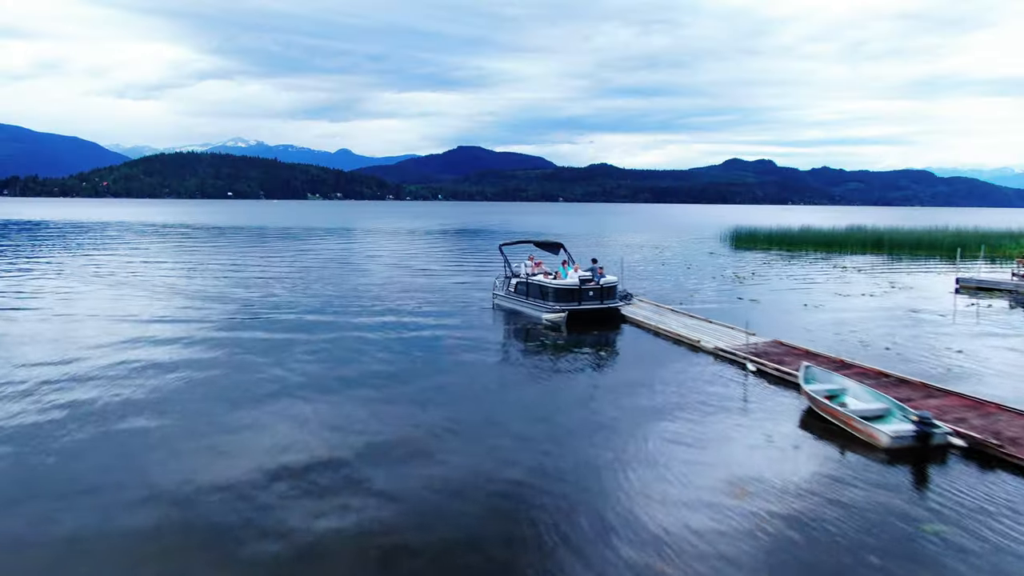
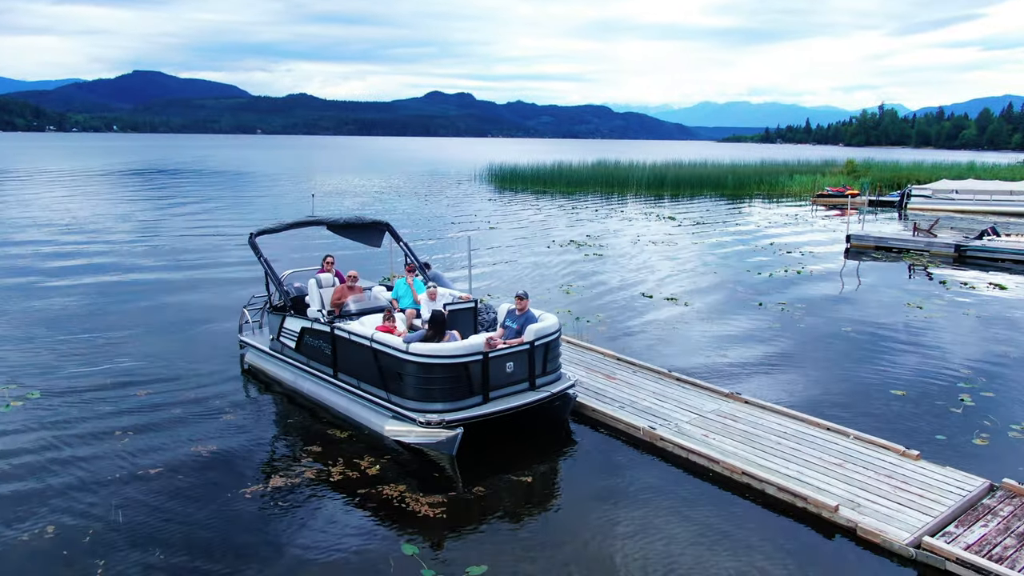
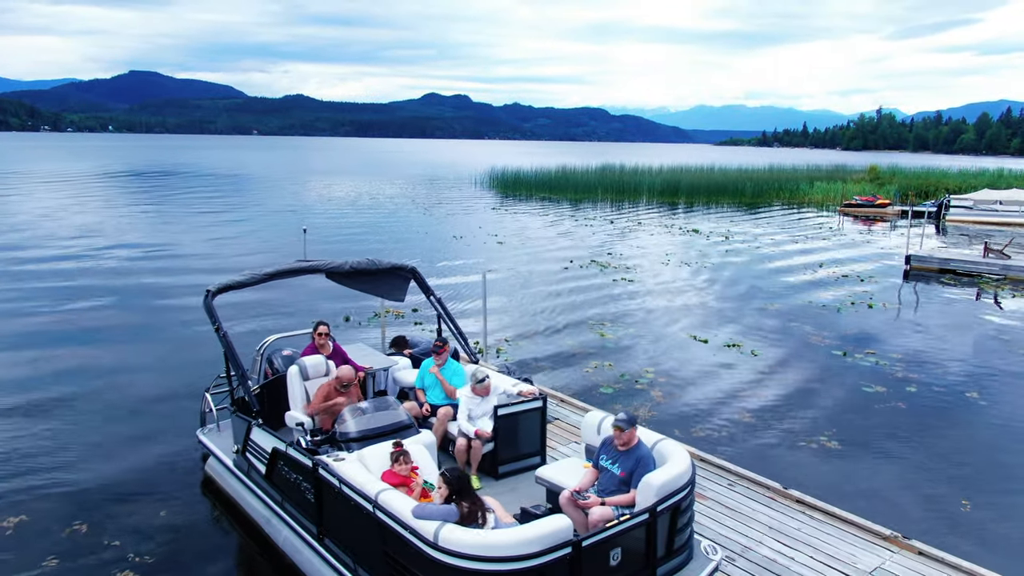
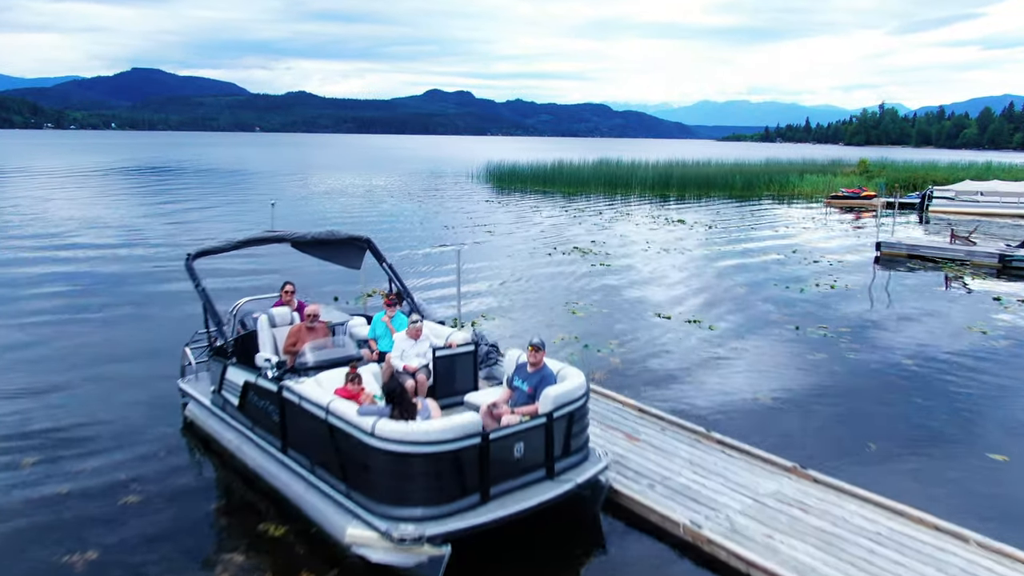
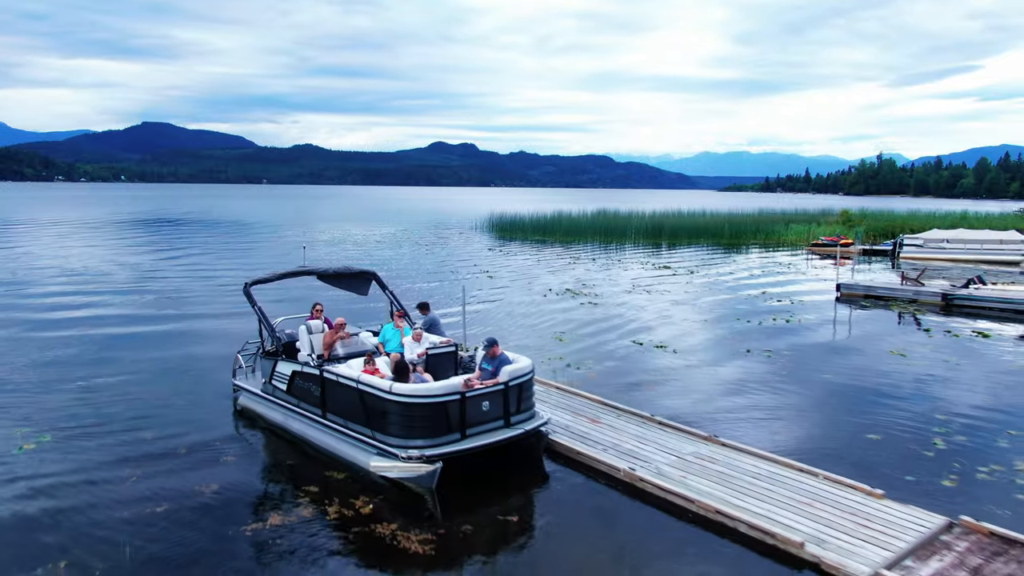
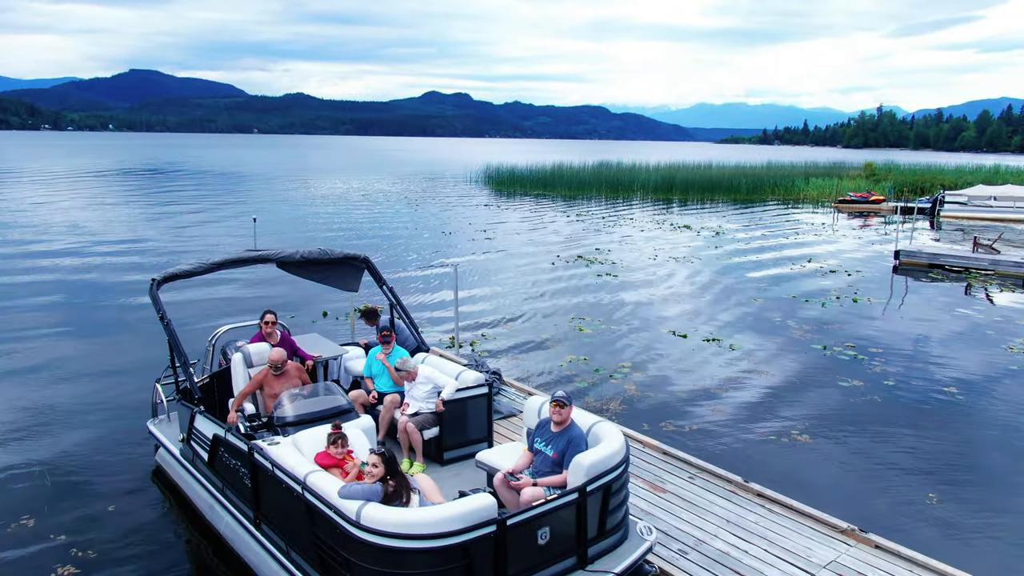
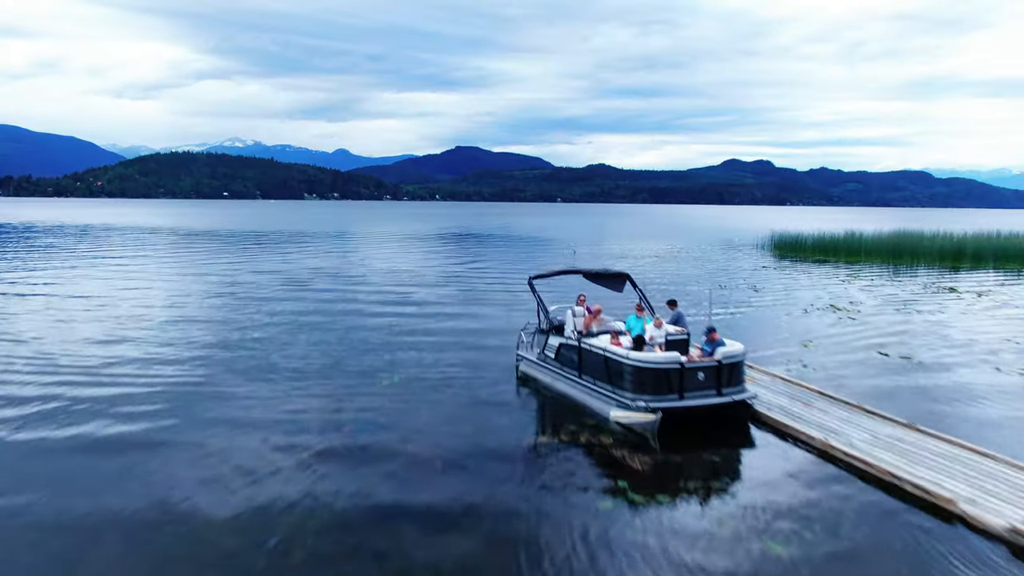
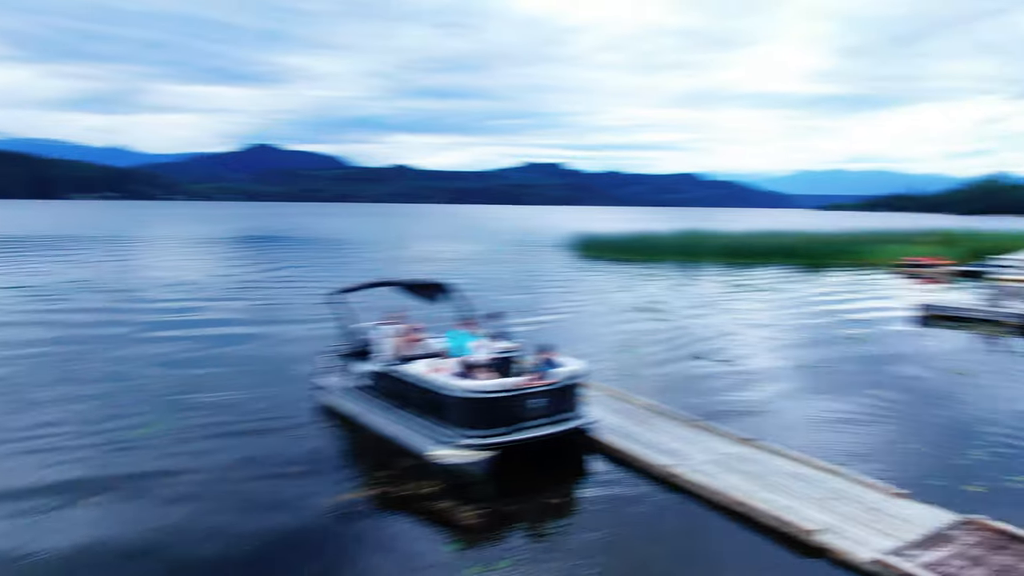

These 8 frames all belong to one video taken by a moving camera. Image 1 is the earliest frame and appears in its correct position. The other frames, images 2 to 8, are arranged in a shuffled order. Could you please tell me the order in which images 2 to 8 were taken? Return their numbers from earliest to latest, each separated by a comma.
7, 8, 5, 2, 4, 6, 3
